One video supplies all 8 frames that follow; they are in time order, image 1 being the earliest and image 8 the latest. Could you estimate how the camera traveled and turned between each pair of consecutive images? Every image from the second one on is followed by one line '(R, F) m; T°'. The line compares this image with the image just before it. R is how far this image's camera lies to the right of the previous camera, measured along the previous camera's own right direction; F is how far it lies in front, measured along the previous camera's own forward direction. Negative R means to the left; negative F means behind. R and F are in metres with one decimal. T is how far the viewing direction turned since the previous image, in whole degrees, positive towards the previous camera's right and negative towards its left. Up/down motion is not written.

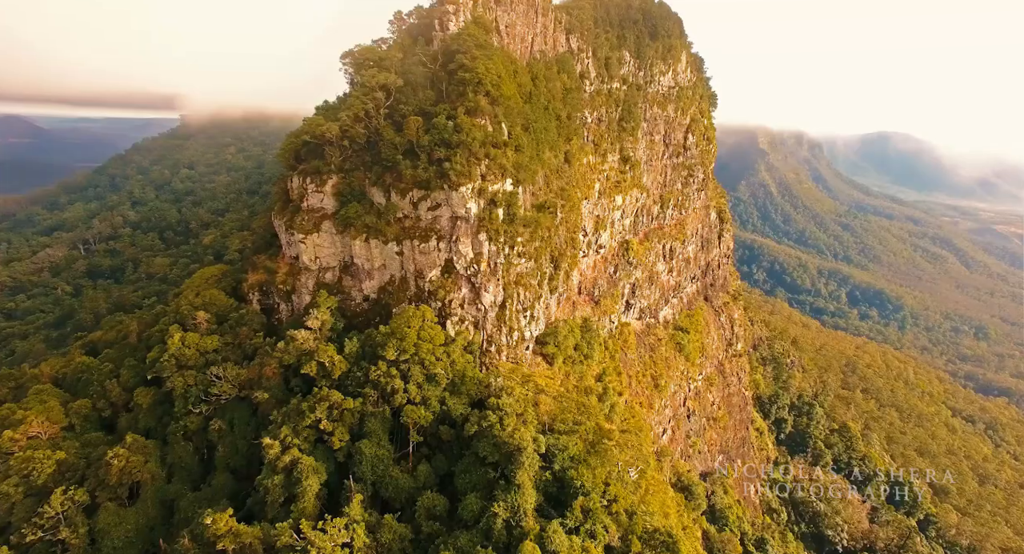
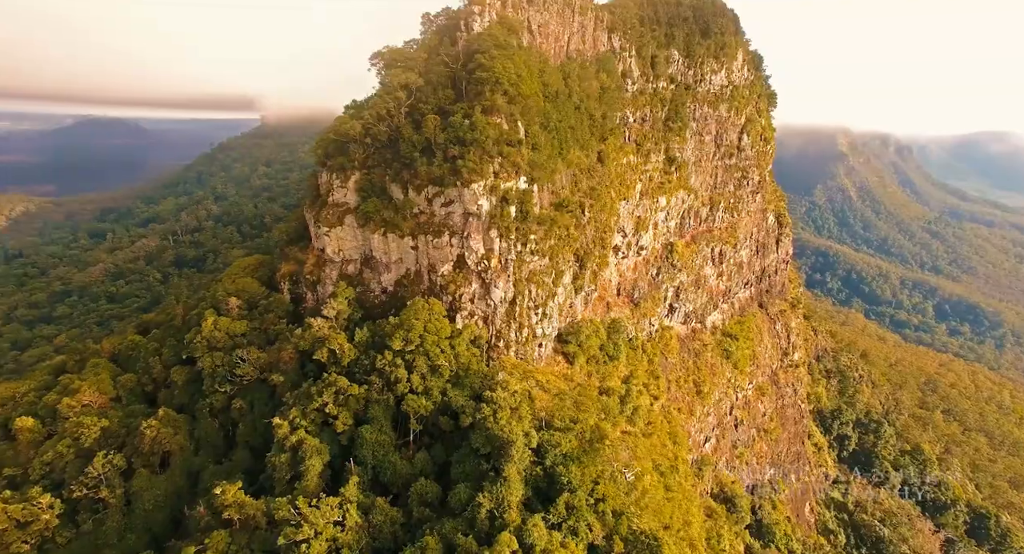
(+1.8, -0.1) m; -6°
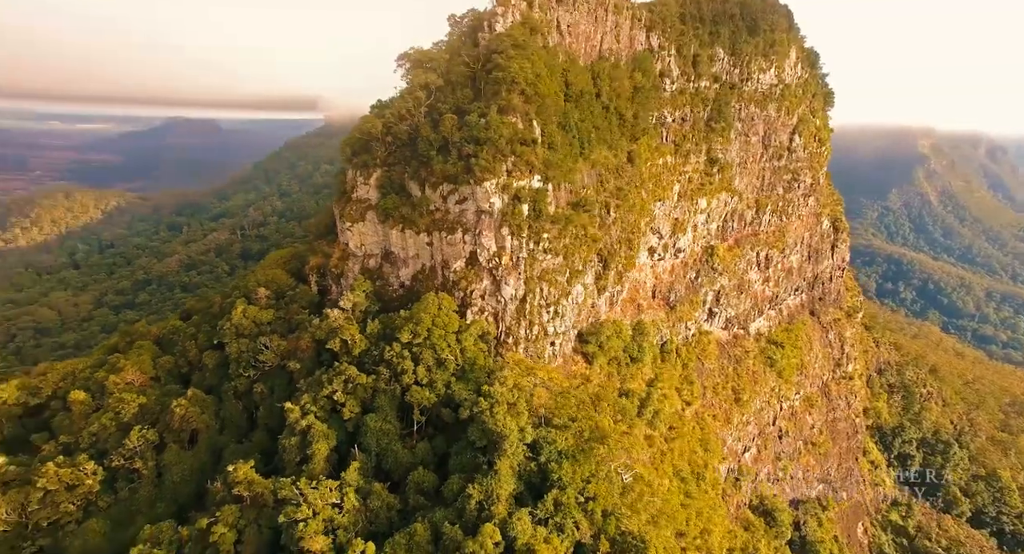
(+1.5, -0.1) m; -5°
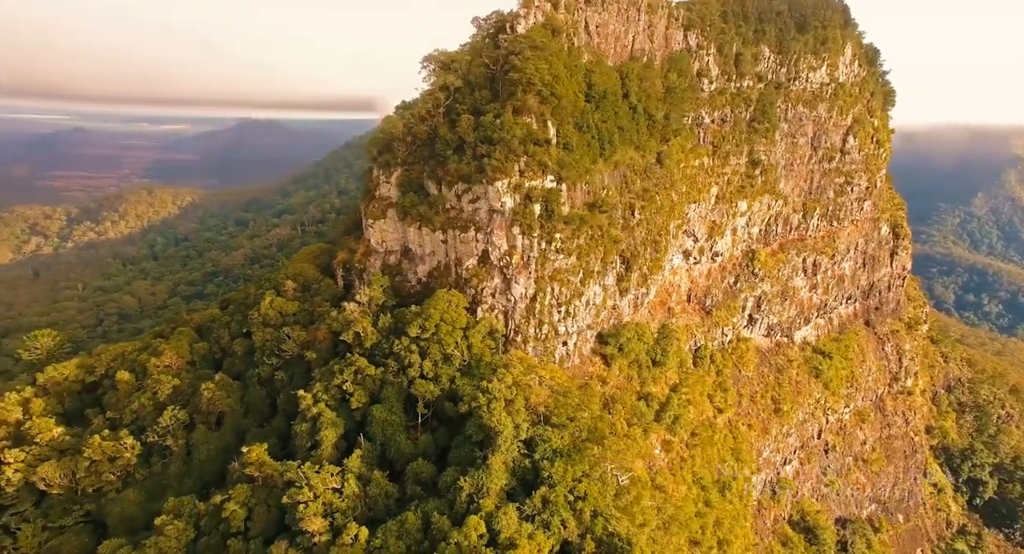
(+1.5, -0.2) m; -5°
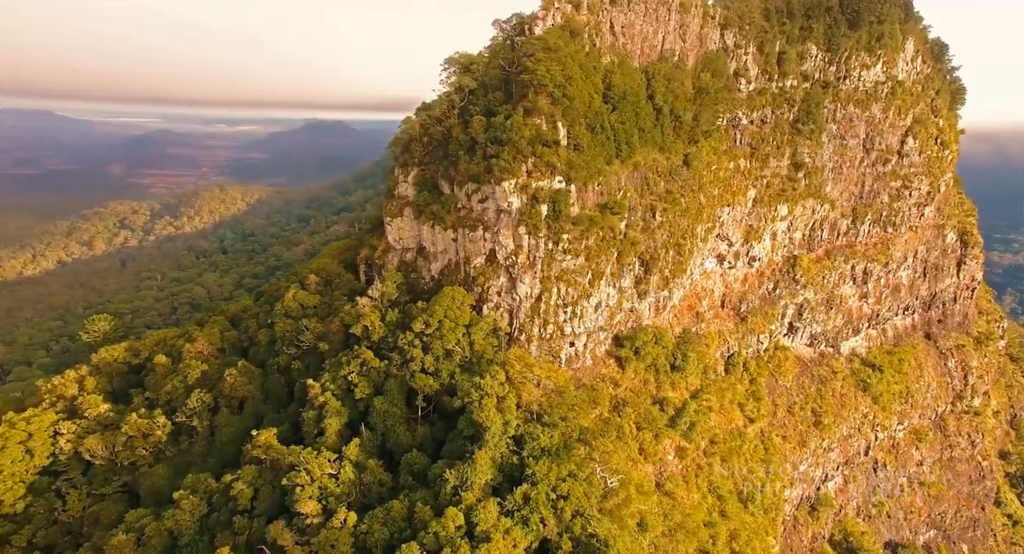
(+1.7, -0.2) m; -5°
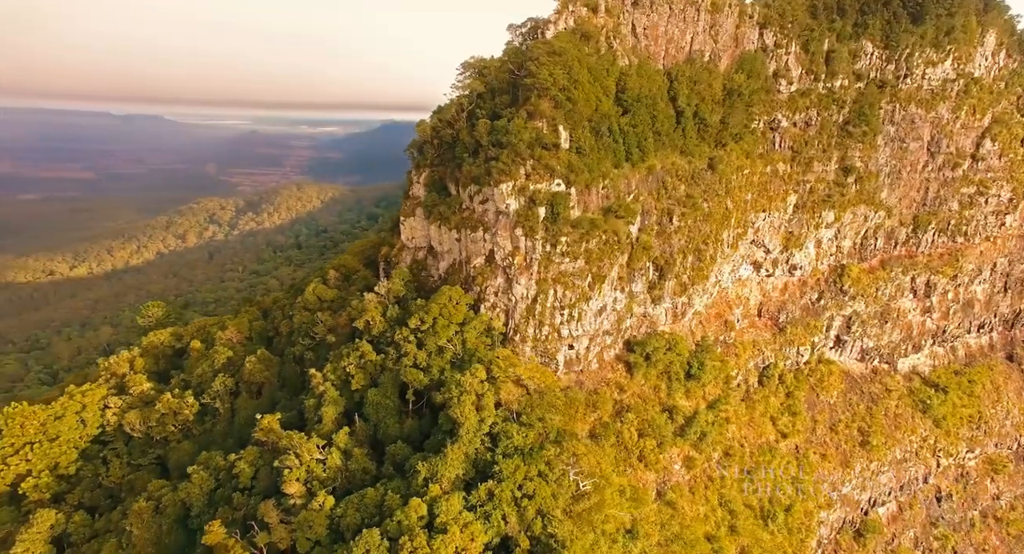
(+2.5, -0.2) m; -6°
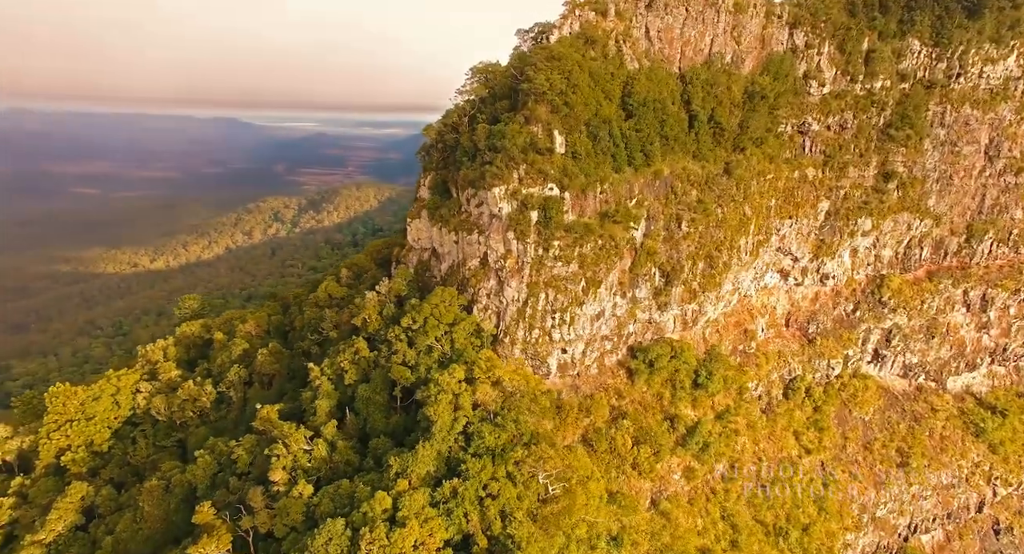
(+2.3, -0.2) m; -5°
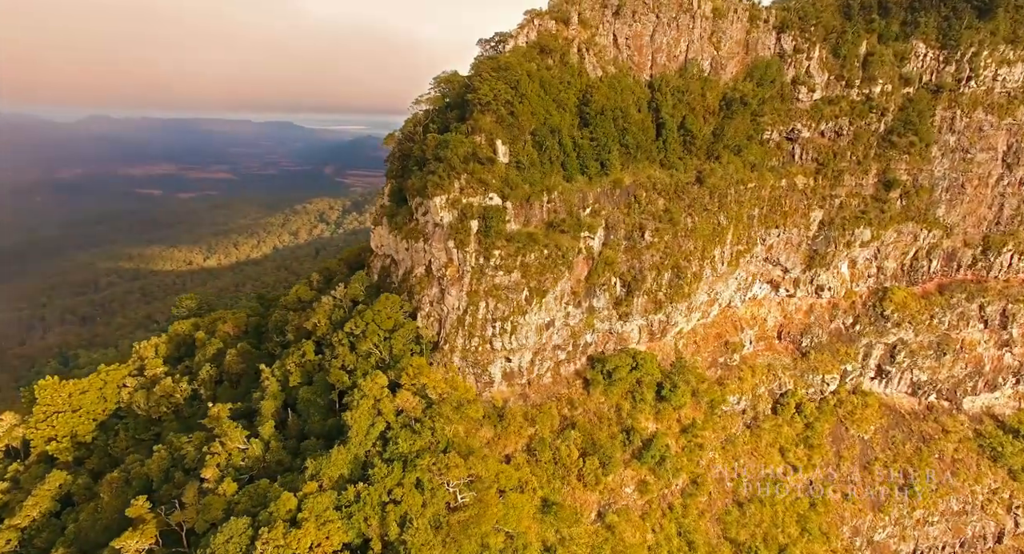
(+4.0, -0.1) m; -4°
